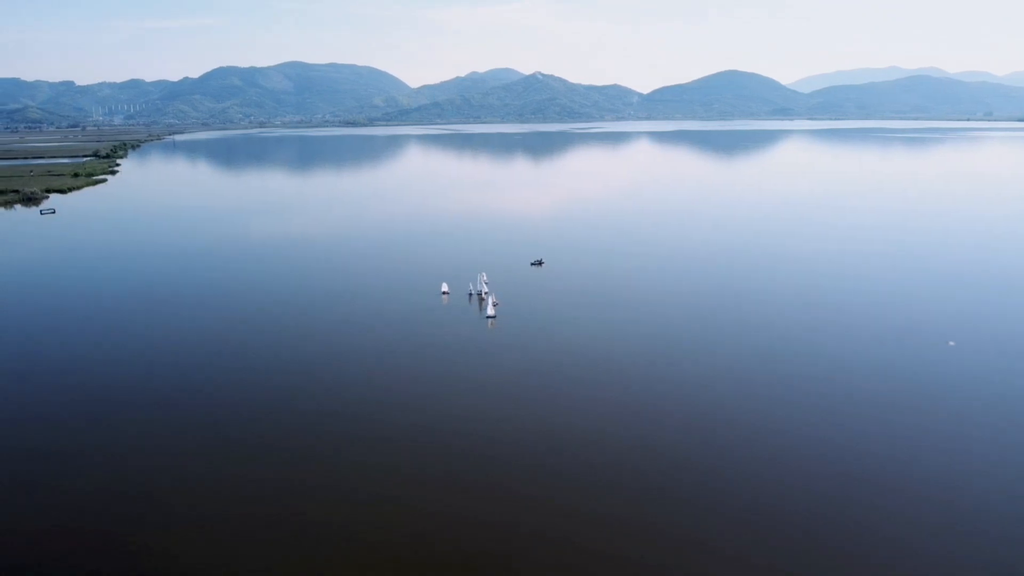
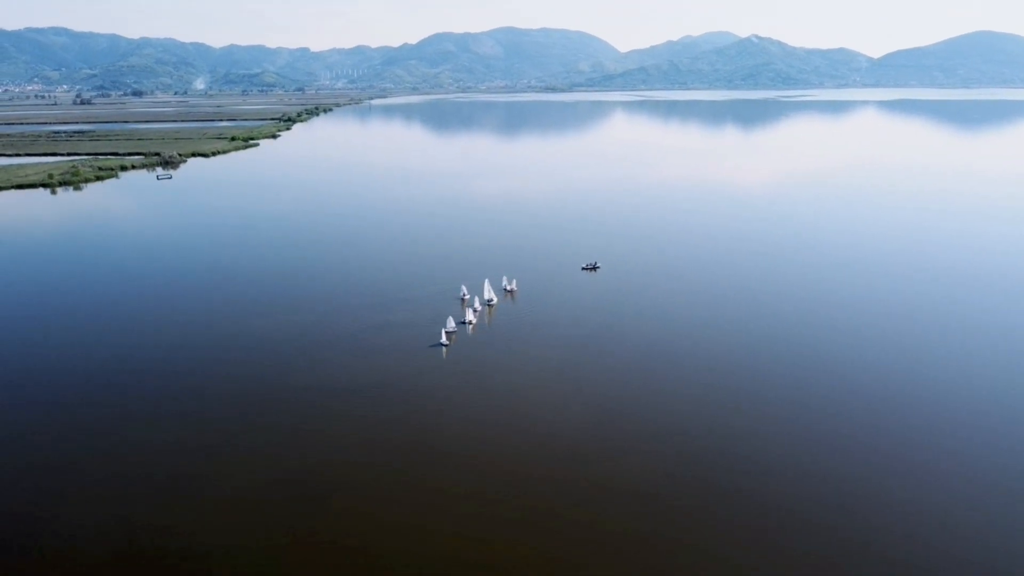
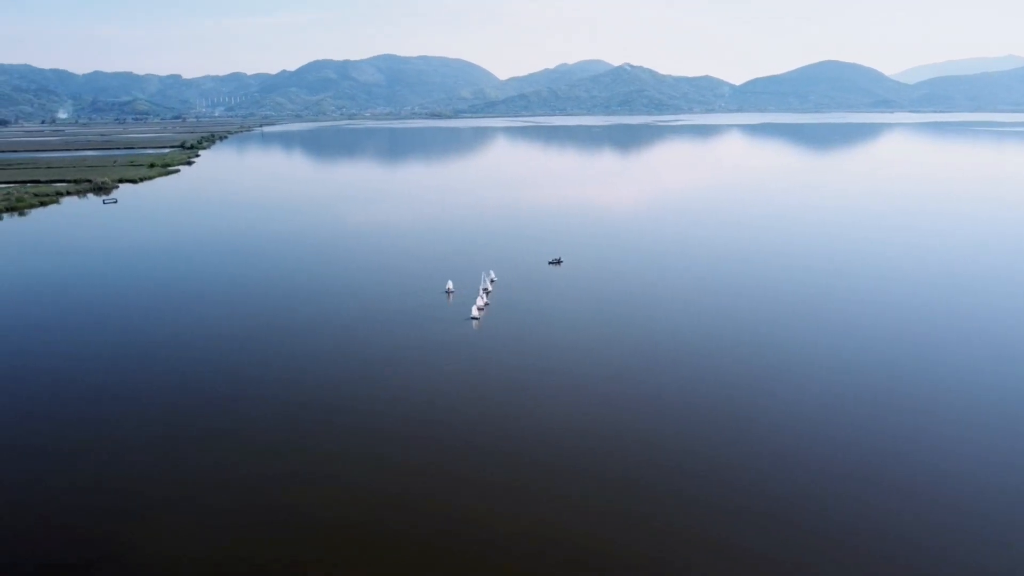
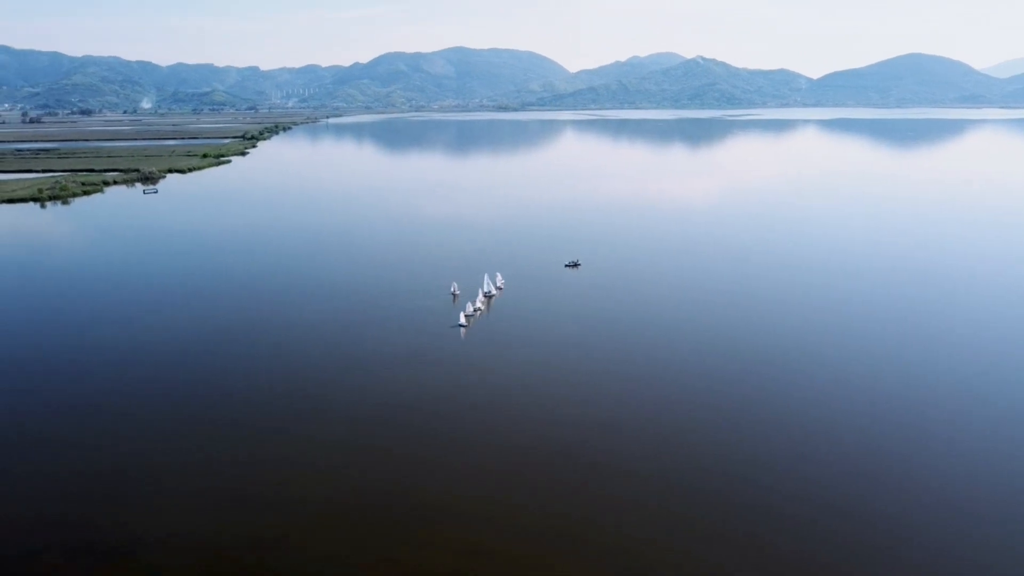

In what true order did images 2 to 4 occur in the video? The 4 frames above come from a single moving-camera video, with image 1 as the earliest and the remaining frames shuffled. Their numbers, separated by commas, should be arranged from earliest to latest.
3, 4, 2
